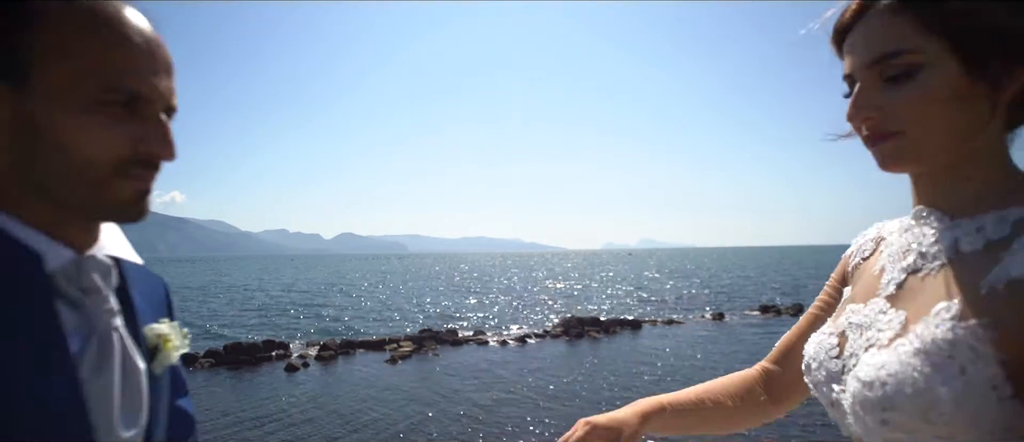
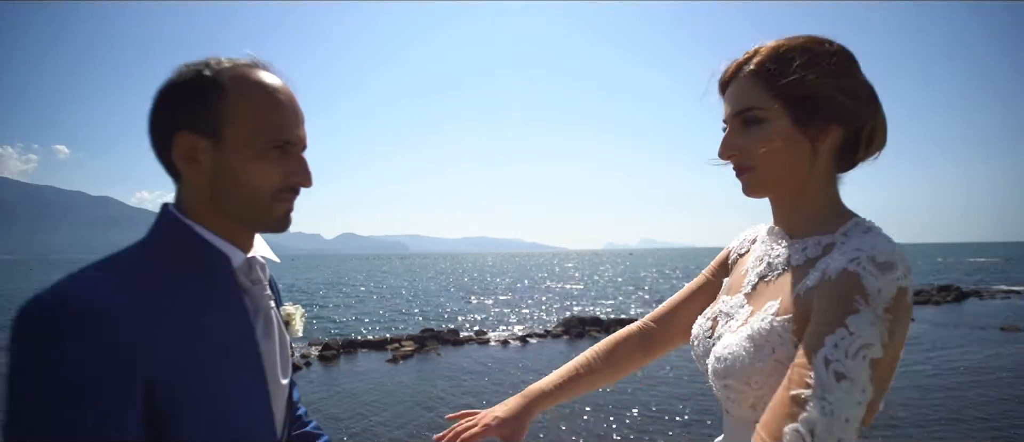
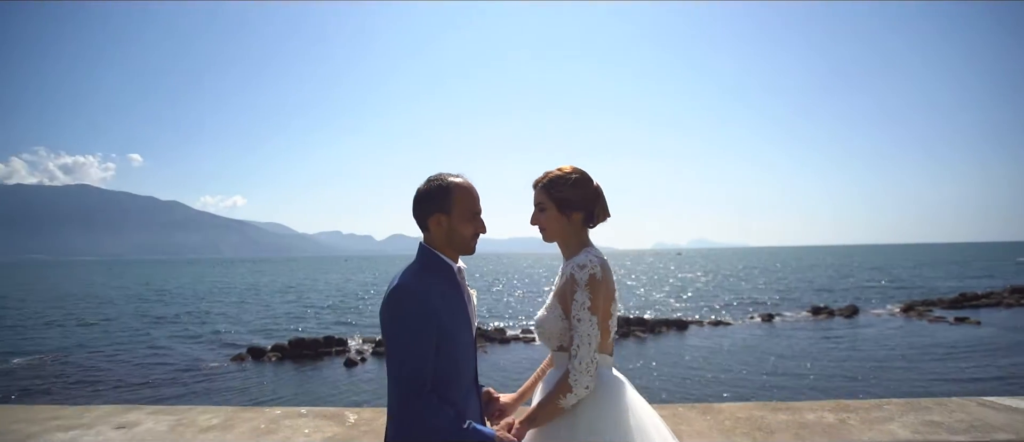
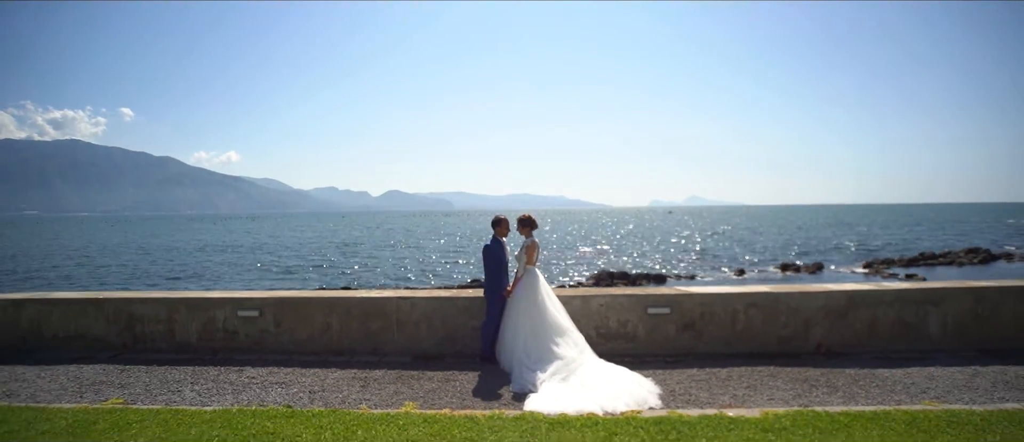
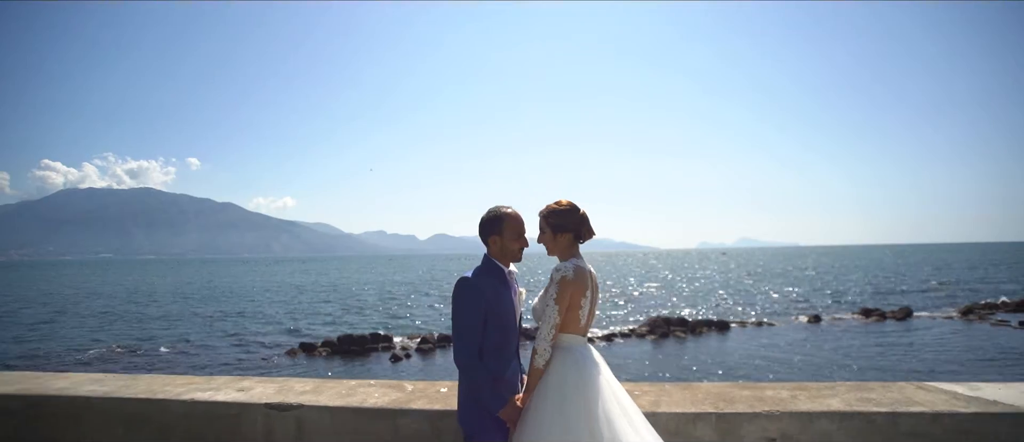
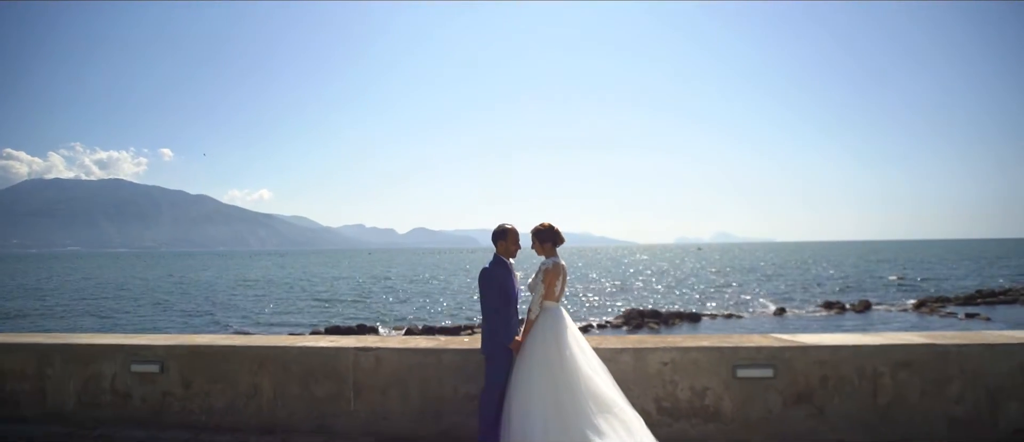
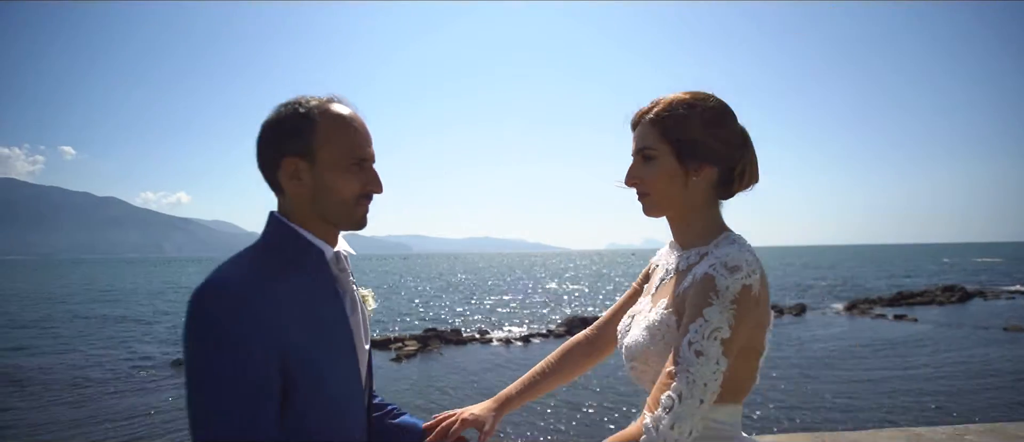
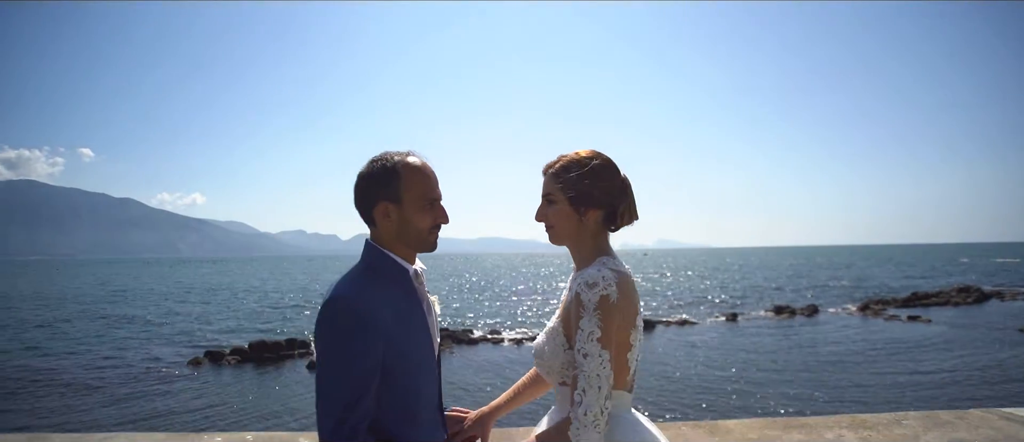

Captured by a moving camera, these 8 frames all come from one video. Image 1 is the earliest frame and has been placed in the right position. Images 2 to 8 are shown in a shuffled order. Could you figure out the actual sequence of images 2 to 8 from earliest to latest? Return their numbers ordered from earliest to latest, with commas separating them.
2, 7, 8, 3, 5, 6, 4
